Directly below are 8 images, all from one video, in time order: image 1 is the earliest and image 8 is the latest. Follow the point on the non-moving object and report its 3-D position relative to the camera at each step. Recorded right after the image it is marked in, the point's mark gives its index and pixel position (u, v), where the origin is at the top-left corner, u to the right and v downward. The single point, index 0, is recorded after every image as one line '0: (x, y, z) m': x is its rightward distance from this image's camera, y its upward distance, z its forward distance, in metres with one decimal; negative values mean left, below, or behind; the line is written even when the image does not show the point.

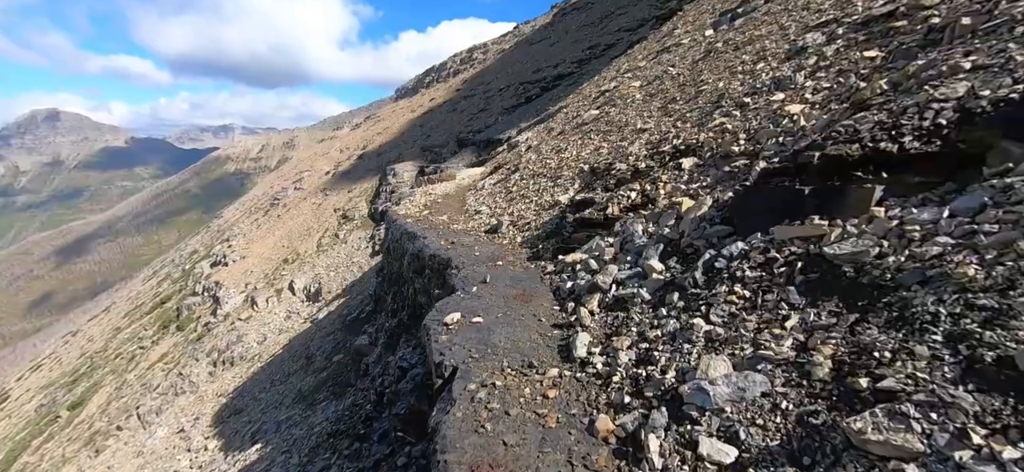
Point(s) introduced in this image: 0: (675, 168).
0: (+4.7, +1.9, +12.6) m
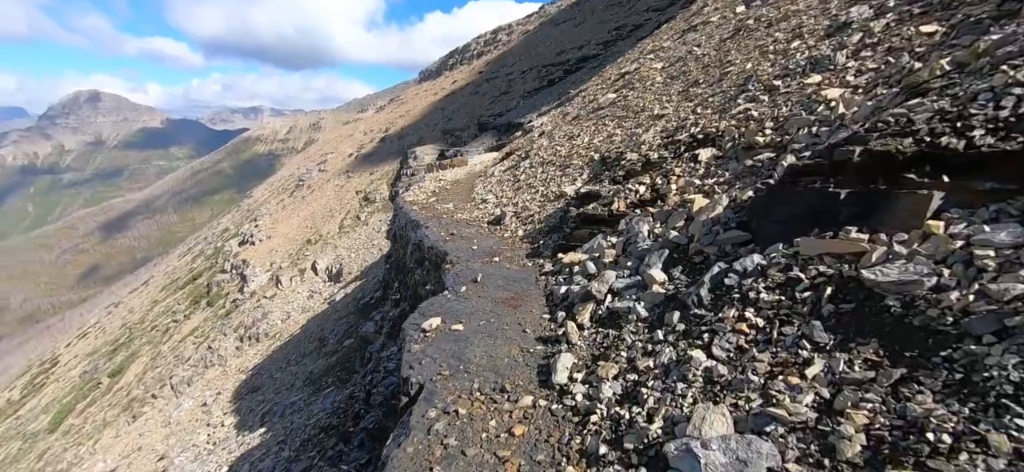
0: (+4.6, +1.9, +11.2) m
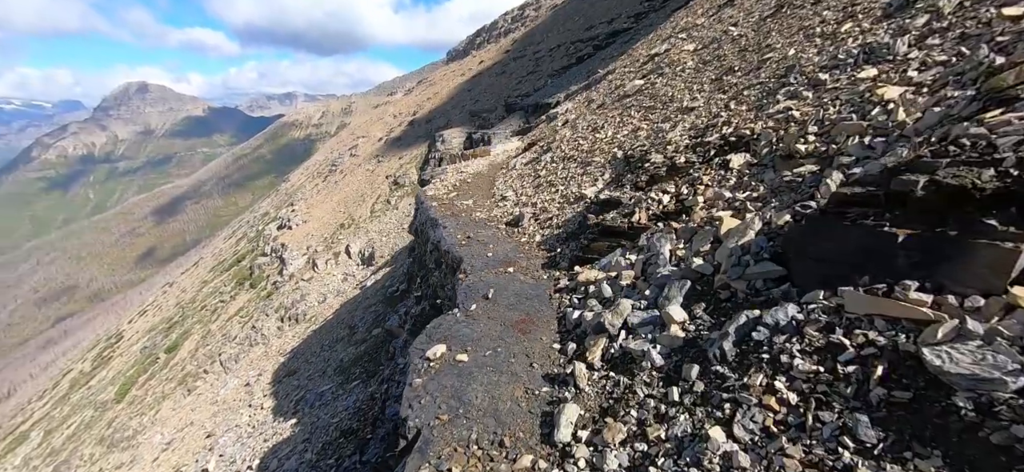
0: (+4.8, +1.6, +10.1) m
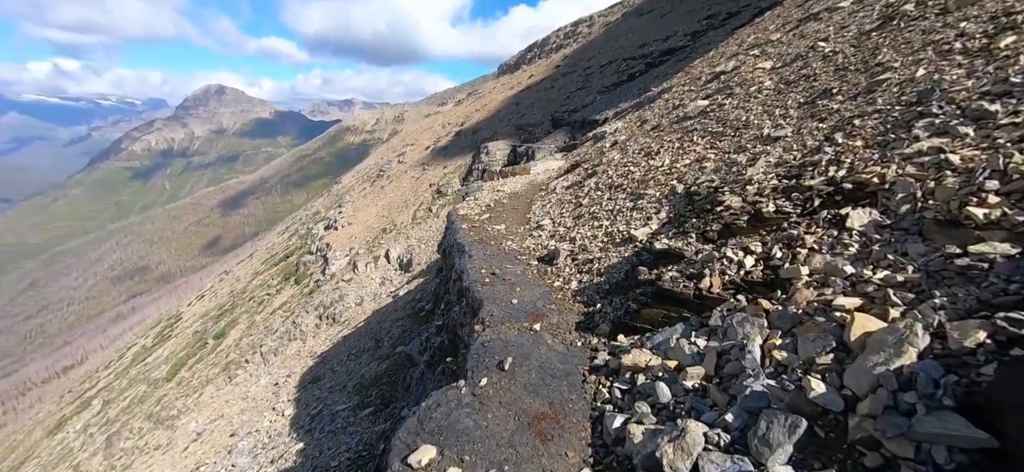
0: (+5.4, +0.2, +7.3) m
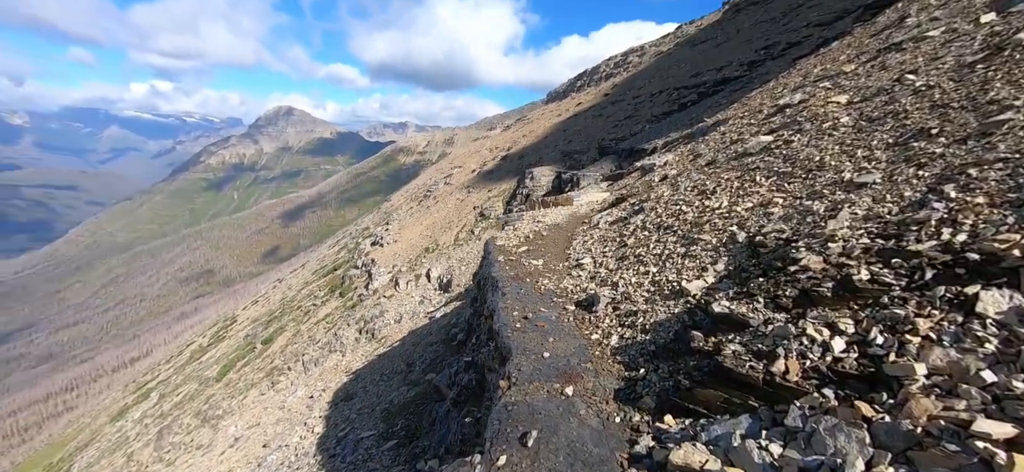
0: (+5.8, -0.9, +5.7) m
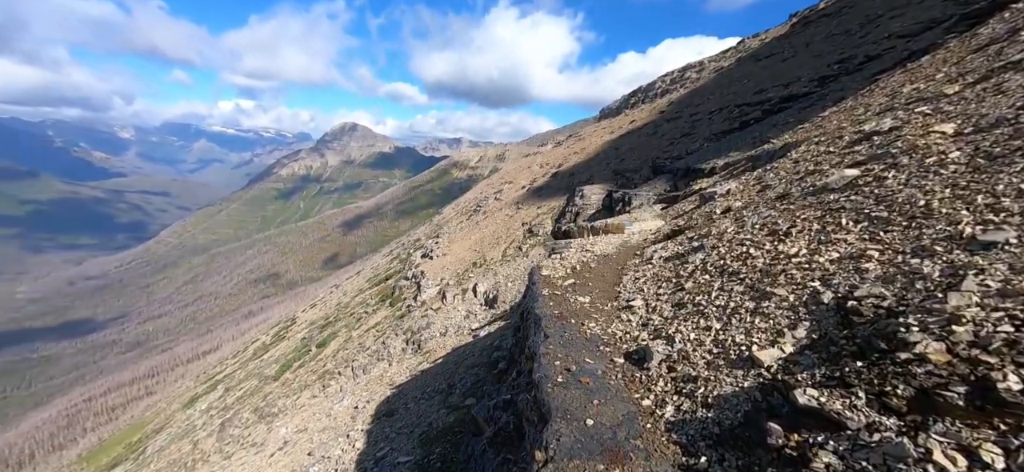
0: (+6.1, -2.0, +4.0) m
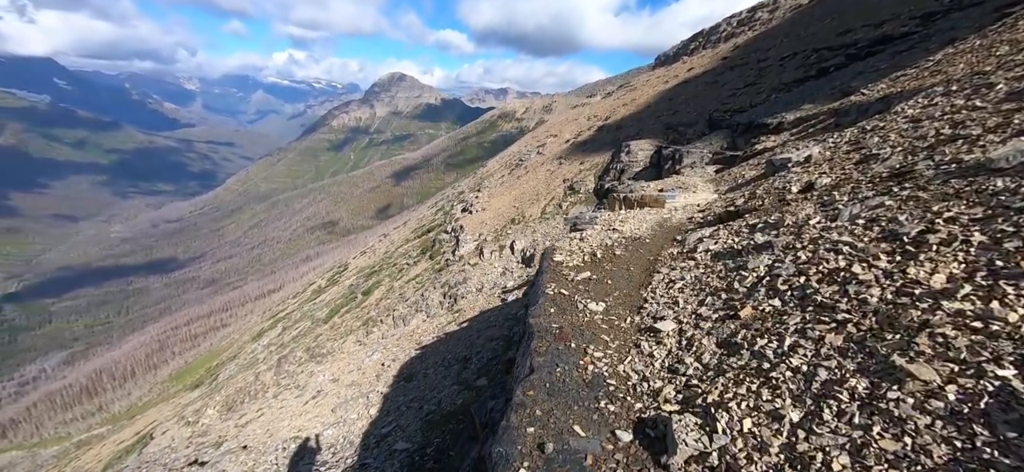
0: (+4.3, -3.2, -0.7) m
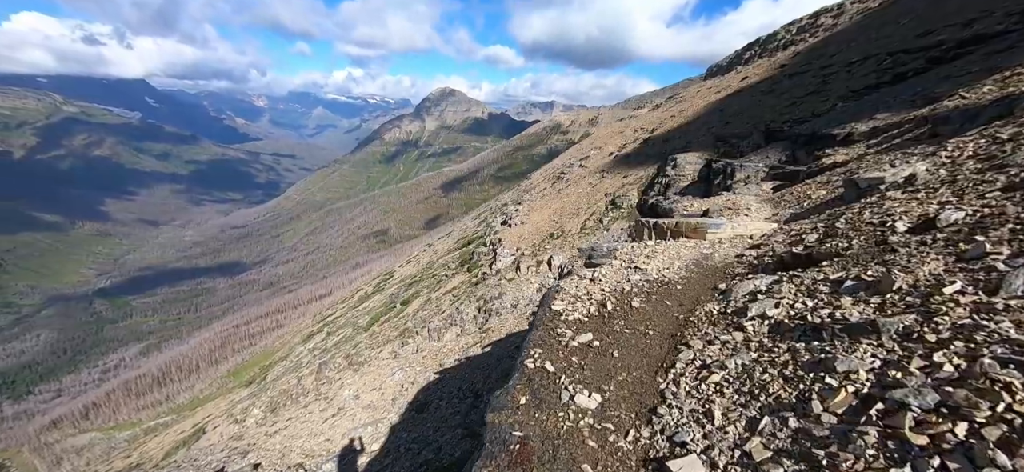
0: (+1.8, -4.0, -5.3) m
